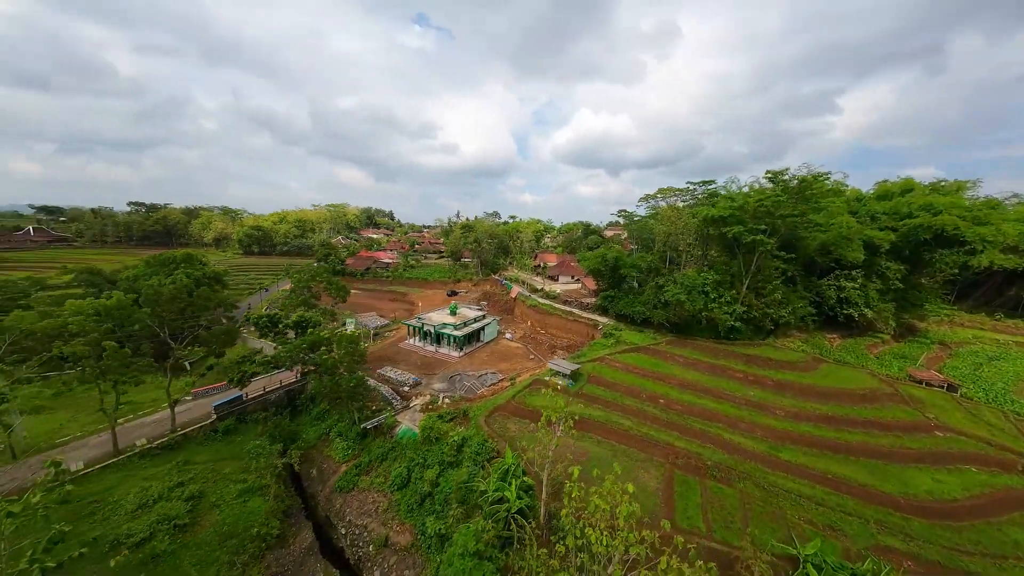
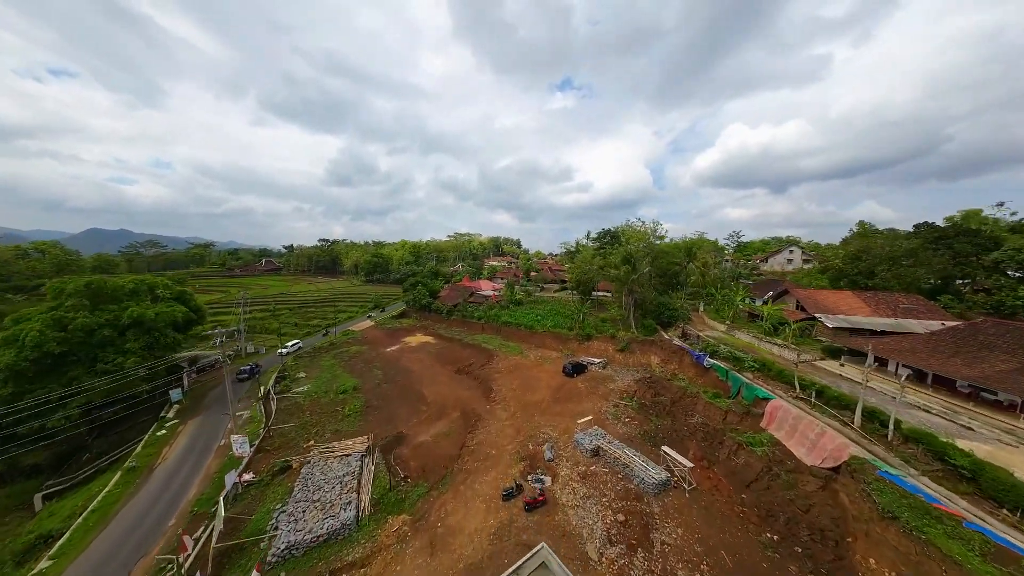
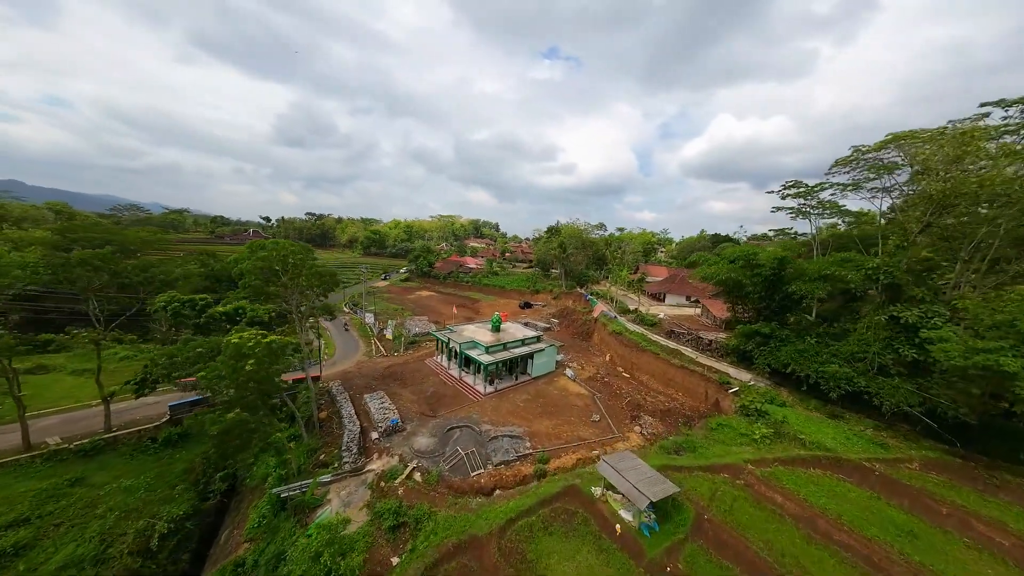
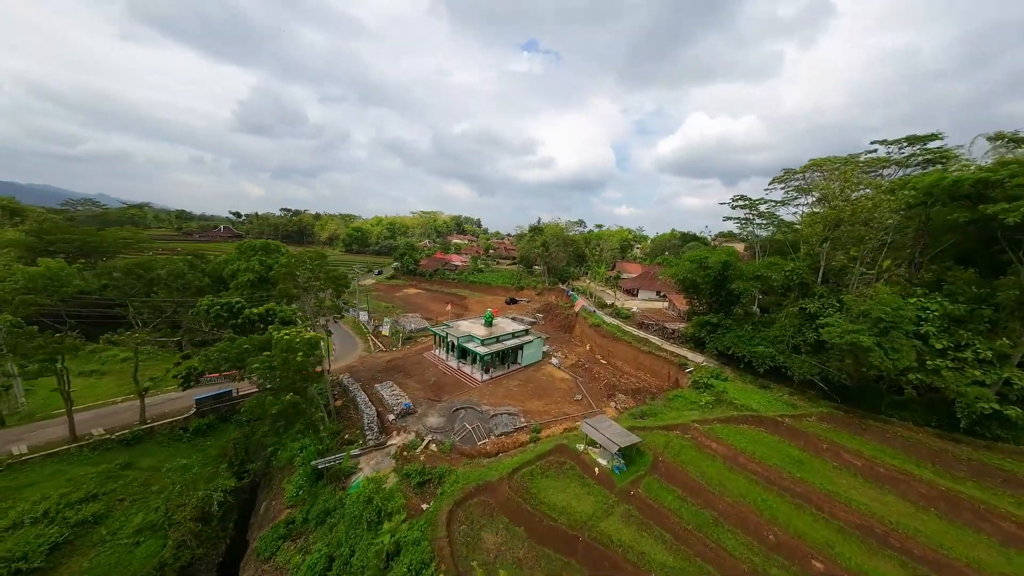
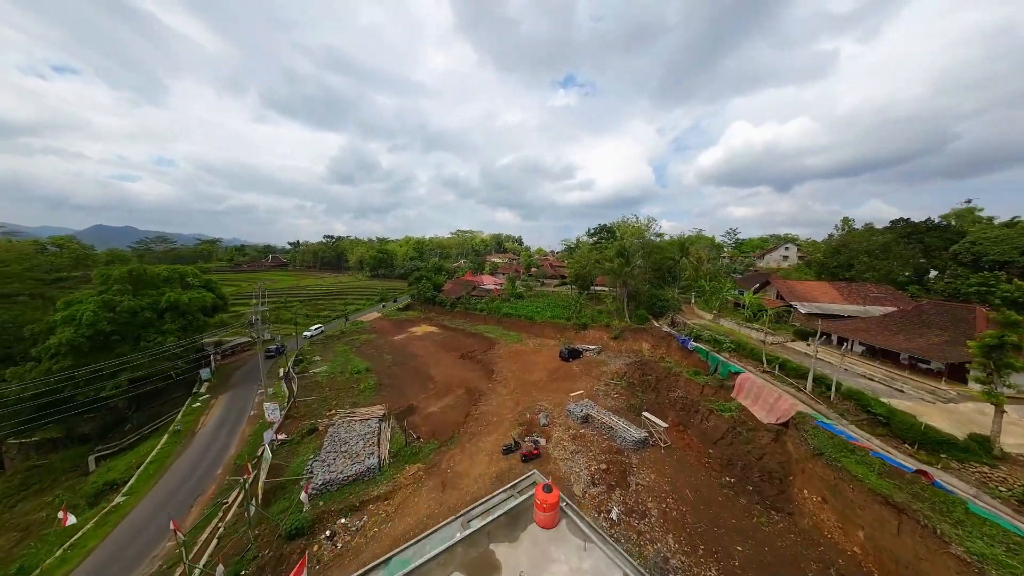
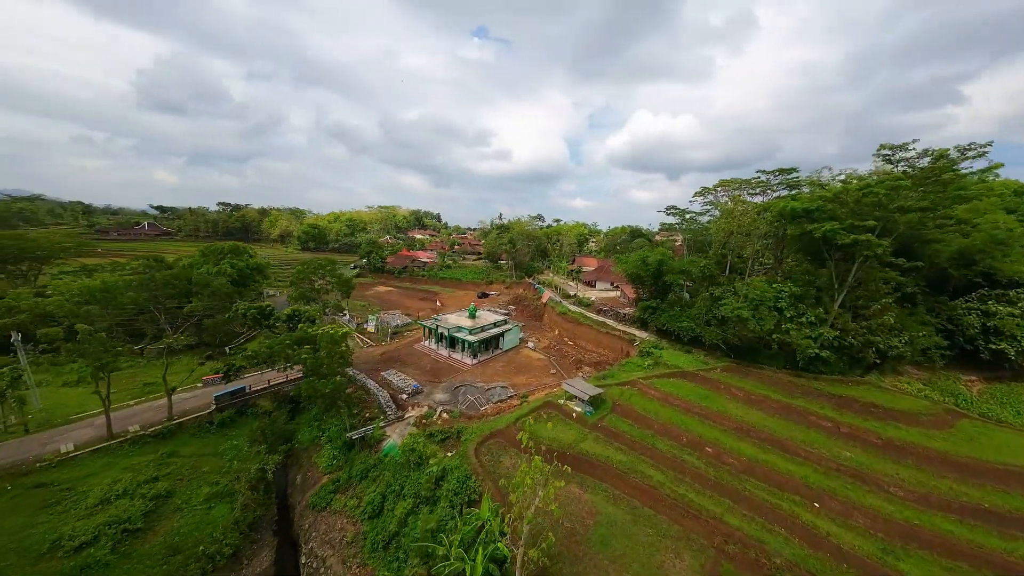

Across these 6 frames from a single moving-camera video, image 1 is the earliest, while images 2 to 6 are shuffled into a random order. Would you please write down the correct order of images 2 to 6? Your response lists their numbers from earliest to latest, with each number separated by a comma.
6, 4, 3, 5, 2
